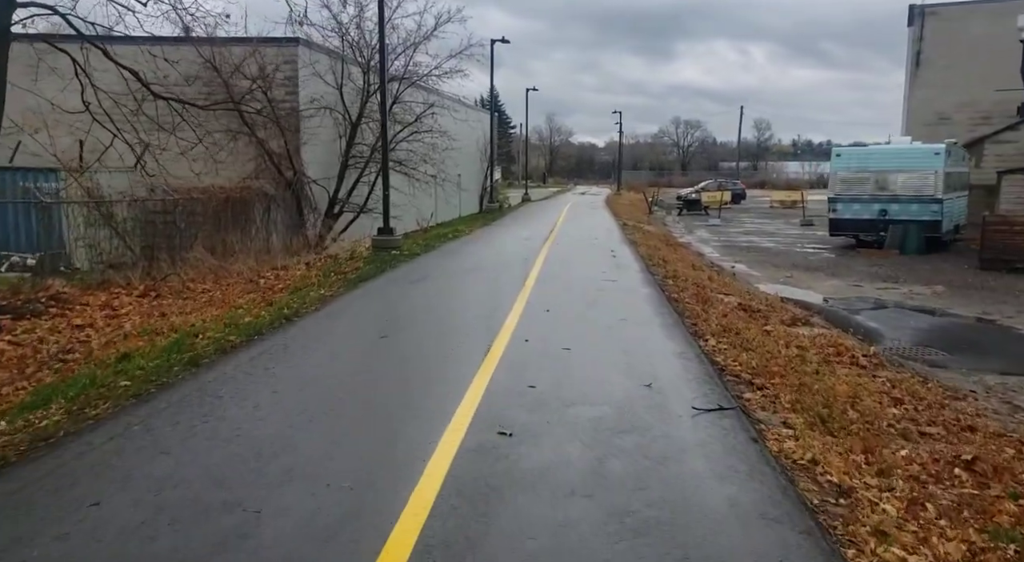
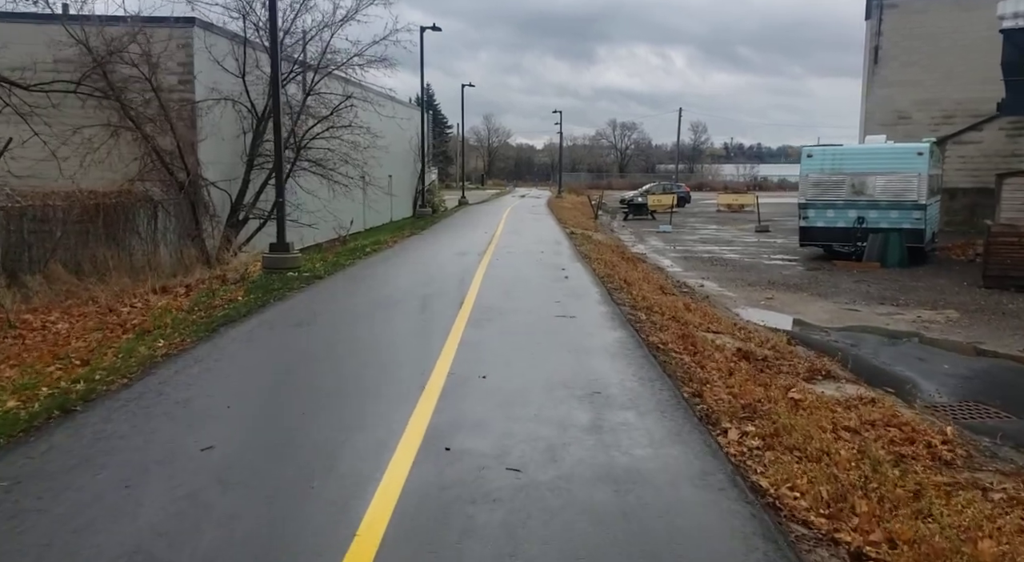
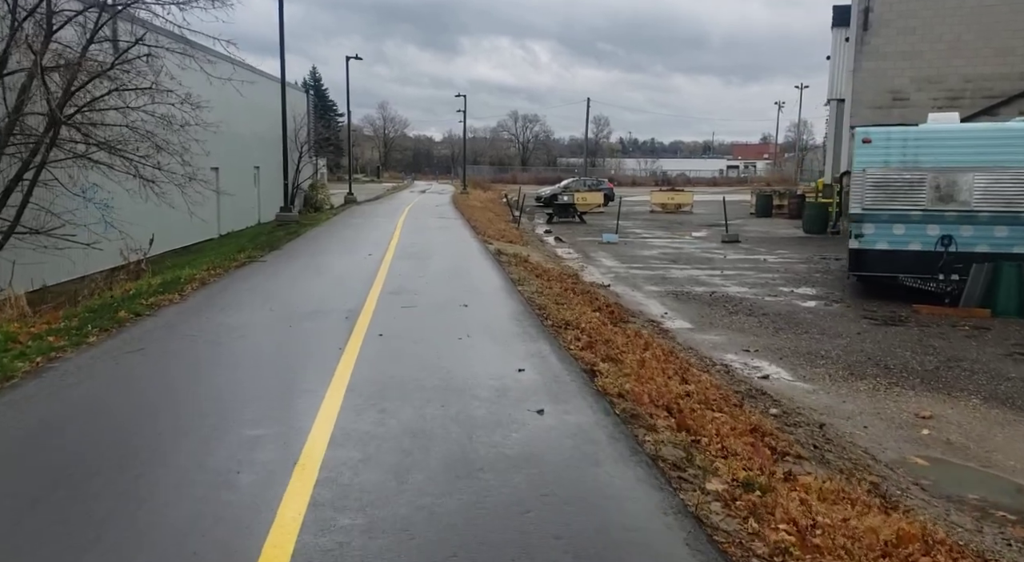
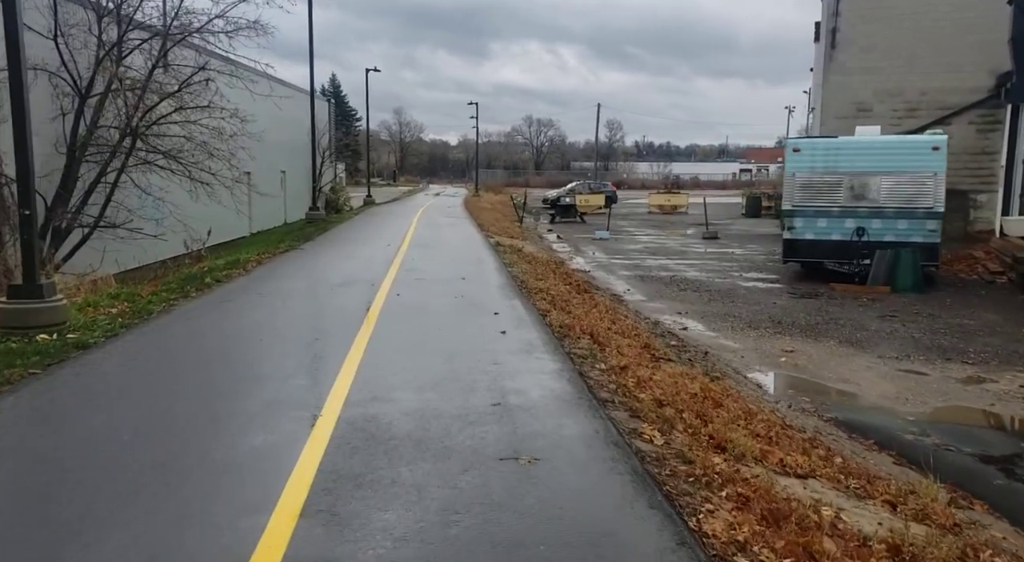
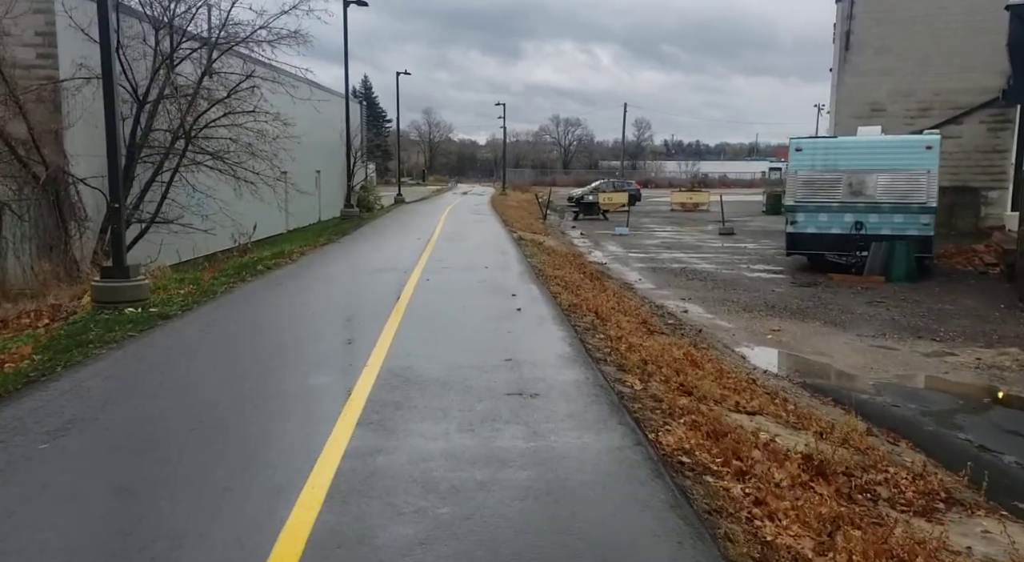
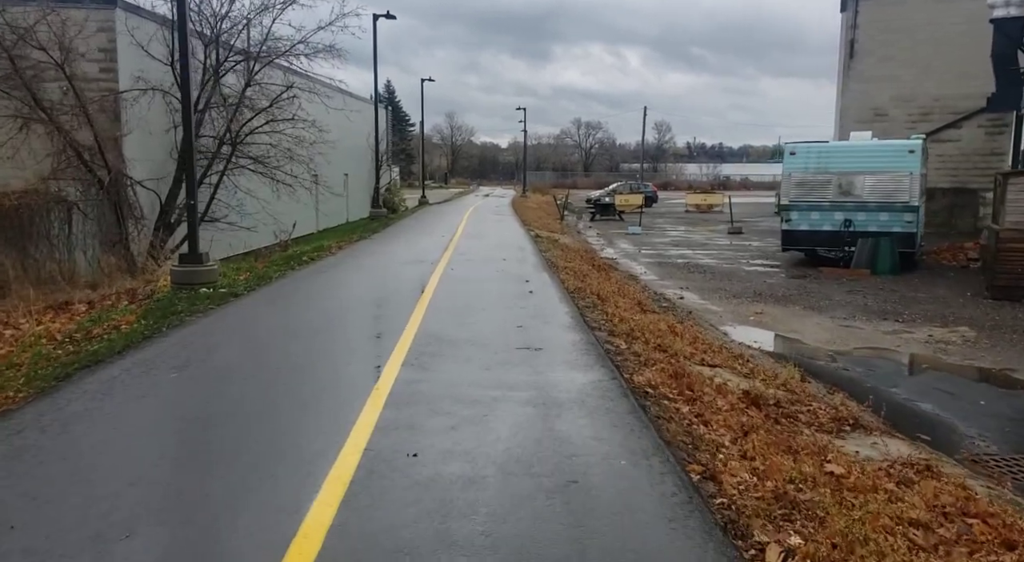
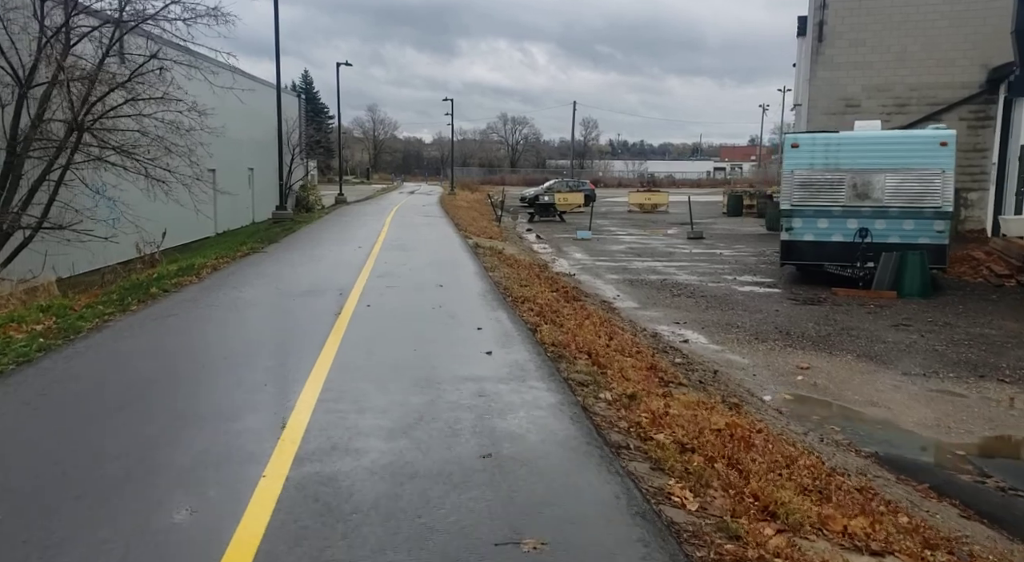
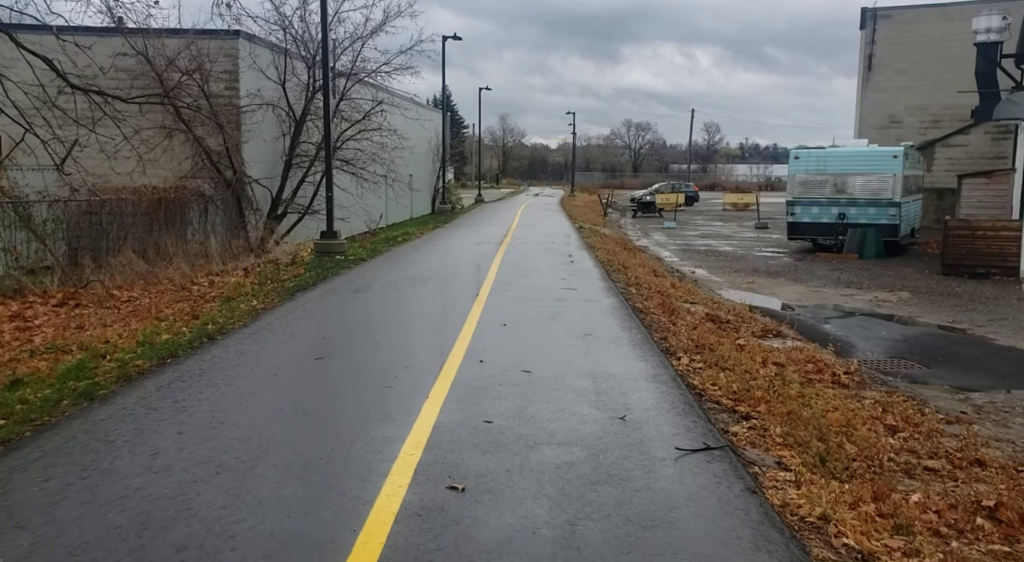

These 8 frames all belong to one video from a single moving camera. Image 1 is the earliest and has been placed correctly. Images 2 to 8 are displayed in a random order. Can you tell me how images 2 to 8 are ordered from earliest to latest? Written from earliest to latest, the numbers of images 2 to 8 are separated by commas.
8, 2, 6, 5, 4, 7, 3
